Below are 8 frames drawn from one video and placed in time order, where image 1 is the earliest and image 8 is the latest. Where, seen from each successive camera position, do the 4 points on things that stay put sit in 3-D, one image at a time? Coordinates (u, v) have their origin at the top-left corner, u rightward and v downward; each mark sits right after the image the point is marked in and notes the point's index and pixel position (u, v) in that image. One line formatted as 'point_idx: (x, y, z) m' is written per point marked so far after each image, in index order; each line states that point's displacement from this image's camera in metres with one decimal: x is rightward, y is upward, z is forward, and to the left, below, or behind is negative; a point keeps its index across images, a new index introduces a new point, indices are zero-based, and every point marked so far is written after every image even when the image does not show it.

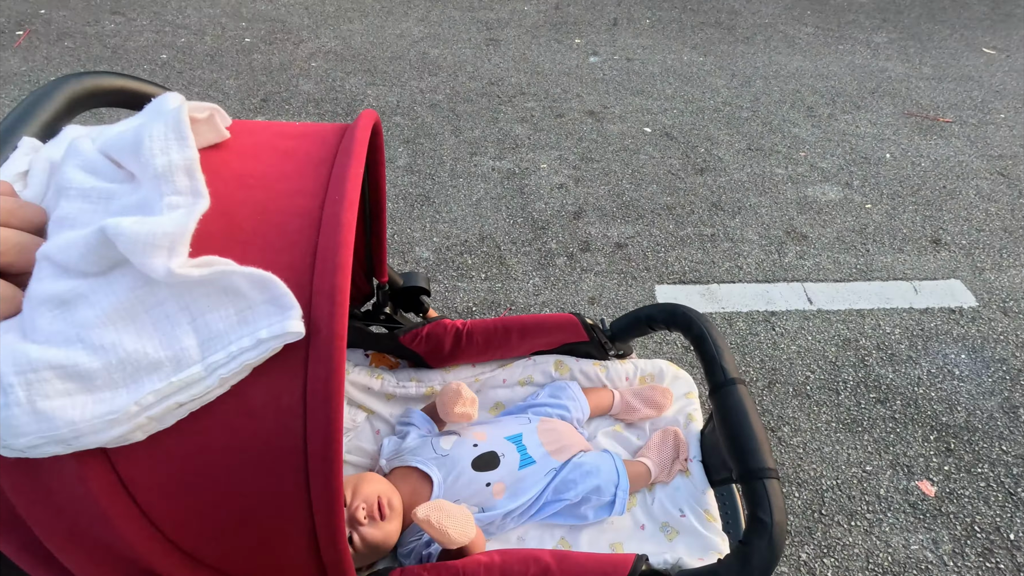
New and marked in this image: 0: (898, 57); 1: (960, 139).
0: (+2.5, +1.5, +3.5) m
1: (+2.5, +0.8, +2.8) m
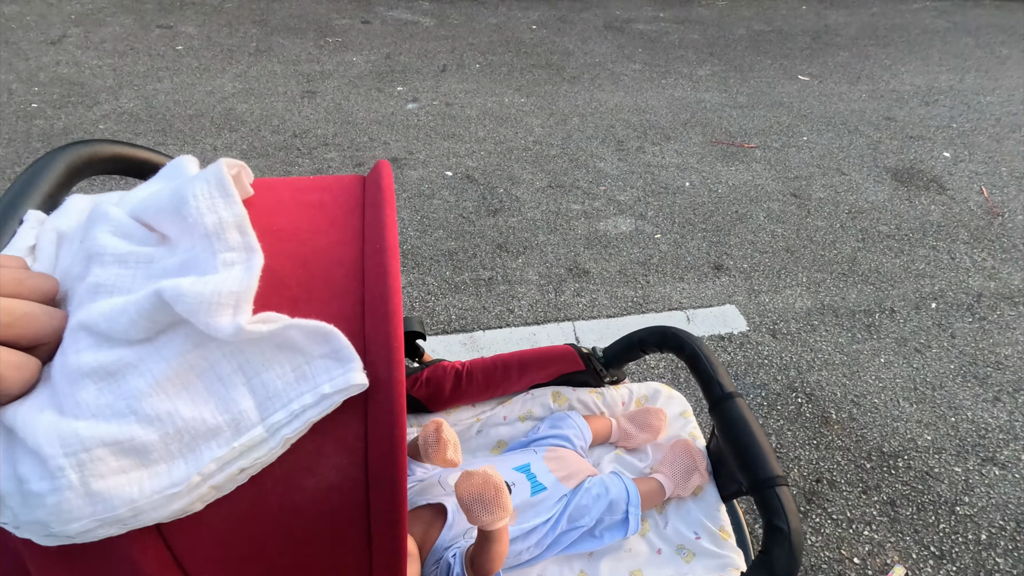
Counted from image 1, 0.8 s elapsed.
0: (+1.4, +1.4, +3.6) m
1: (+1.4, +0.7, +2.9) m
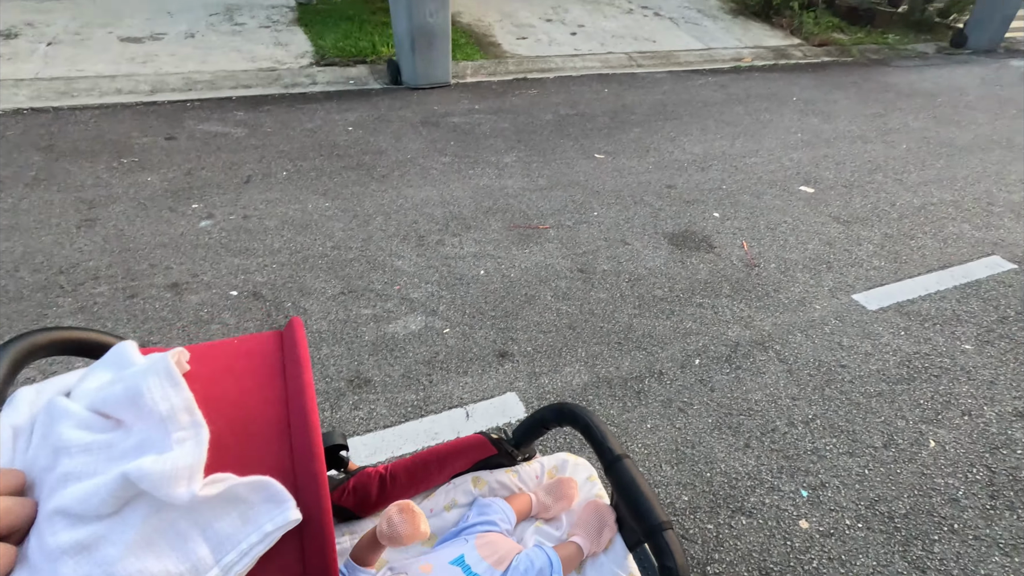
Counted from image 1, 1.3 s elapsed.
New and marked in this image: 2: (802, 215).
0: (0.0, +0.8, +3.9) m
1: (+0.3, +0.3, +3.2) m
2: (+2.0, +0.5, +3.6) m
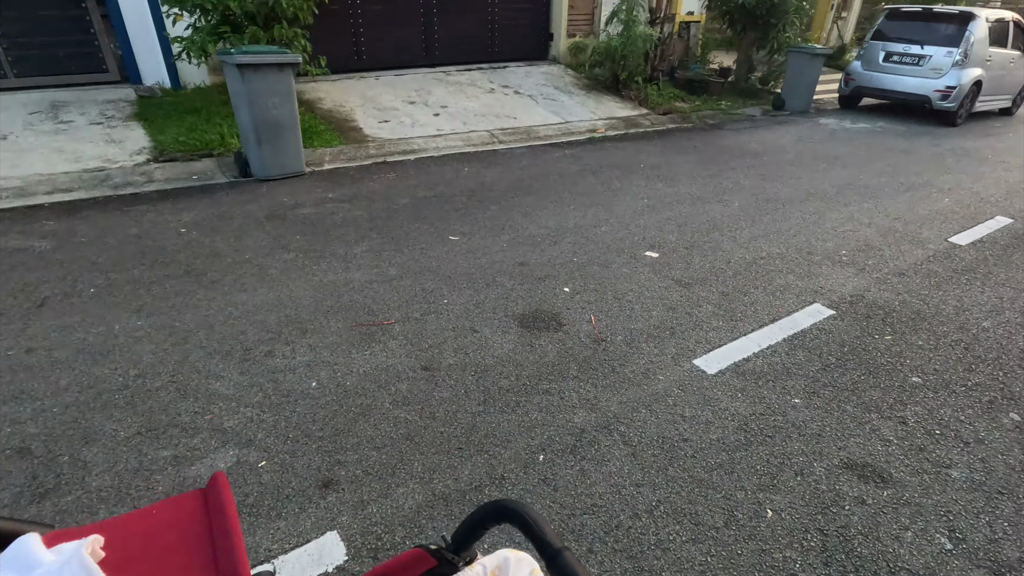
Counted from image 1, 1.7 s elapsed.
0: (-1.0, +0.2, +3.7) m
1: (-0.6, -0.3, +3.0) m
2: (+0.9, 0.0, +3.8) m
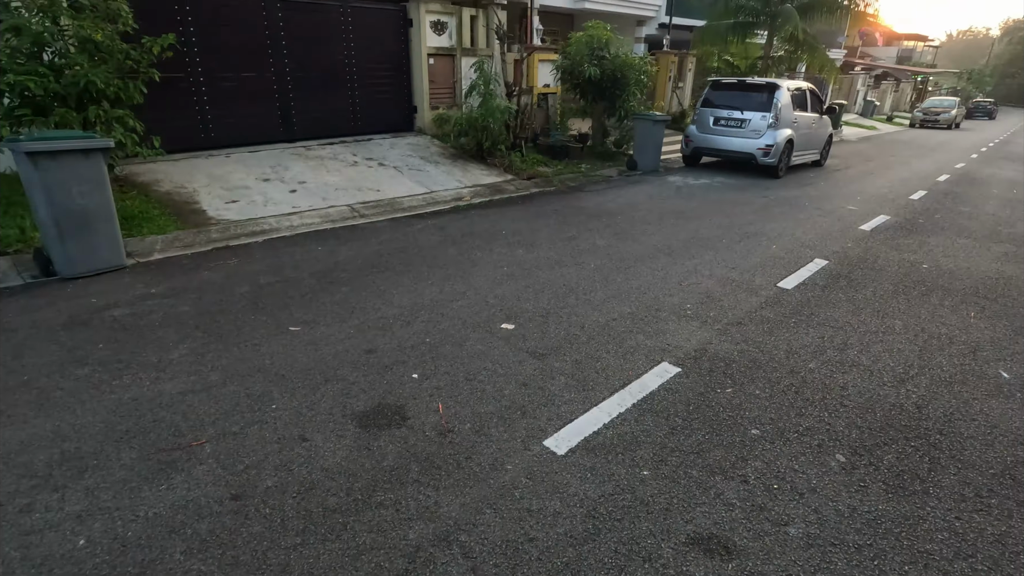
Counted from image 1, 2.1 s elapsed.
0: (-2.0, -0.5, +3.3) m
1: (-1.4, -0.8, +2.6) m
2: (-0.1, -0.5, +3.6) m
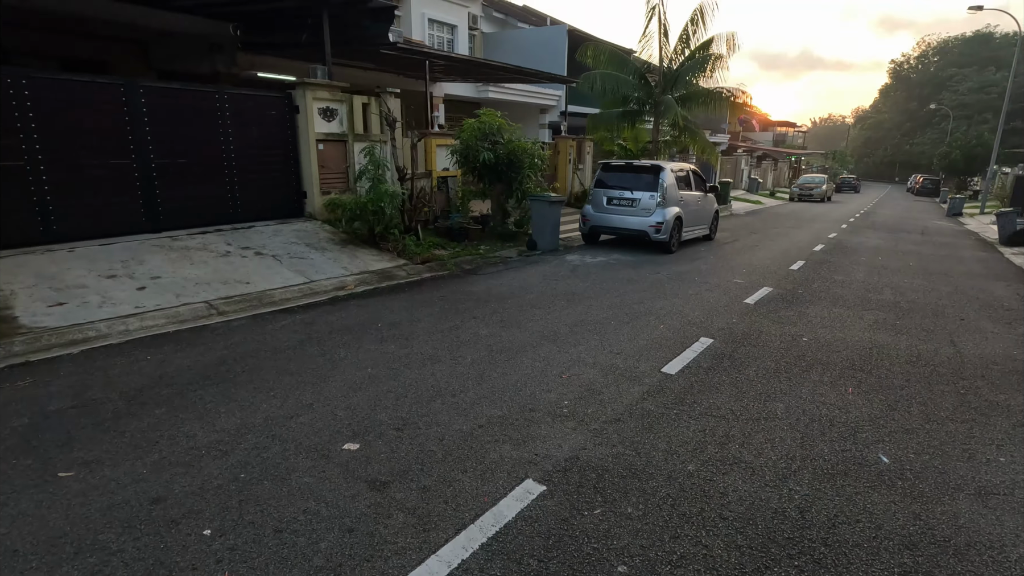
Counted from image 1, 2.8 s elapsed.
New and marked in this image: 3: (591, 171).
0: (-2.9, -1.2, +2.4) m
1: (-2.2, -1.4, +1.7) m
2: (-1.0, -1.1, +3.0) m
3: (+2.8, +4.2, +19.3) m
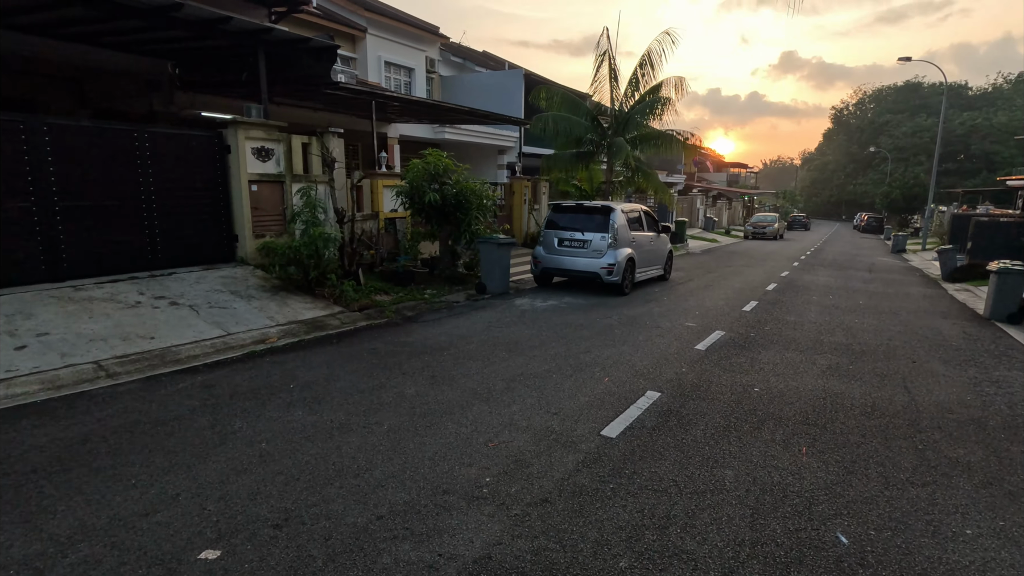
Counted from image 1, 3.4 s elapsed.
0: (-3.3, -1.5, +1.6) m
1: (-2.6, -1.7, +1.0) m
2: (-1.5, -1.5, +2.3) m
3: (+1.2, +2.8, +19.2) m
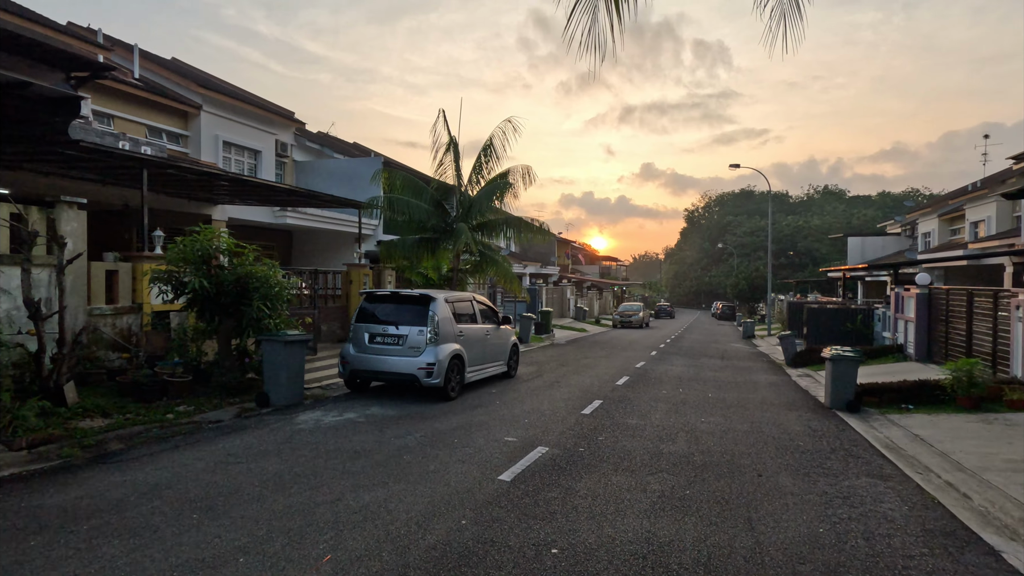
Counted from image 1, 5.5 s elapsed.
0: (-4.7, -1.7, -1.4) m
1: (-3.8, -1.7, -1.8) m
2: (-3.1, -1.8, -0.3) m
3: (-3.9, -0.4, +17.2) m
